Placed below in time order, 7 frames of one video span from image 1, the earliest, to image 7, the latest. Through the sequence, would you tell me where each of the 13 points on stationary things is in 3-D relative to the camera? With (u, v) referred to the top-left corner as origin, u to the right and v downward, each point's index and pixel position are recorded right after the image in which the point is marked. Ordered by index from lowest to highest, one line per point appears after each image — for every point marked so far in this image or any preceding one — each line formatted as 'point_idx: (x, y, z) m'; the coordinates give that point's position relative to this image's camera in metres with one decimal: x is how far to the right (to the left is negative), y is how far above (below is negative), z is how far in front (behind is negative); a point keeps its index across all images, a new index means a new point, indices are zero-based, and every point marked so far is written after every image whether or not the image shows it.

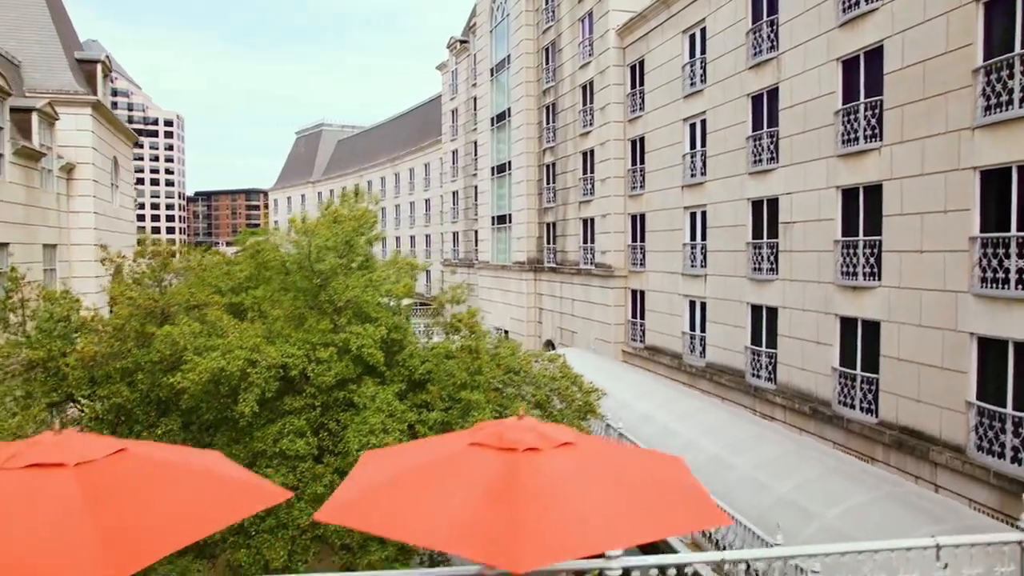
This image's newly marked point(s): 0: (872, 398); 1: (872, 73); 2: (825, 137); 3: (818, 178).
0: (+7.3, -2.2, +16.4) m
1: (+7.3, +4.4, +16.5) m
2: (+6.9, +3.4, +18.0) m
3: (+6.9, +2.5, +18.3) m
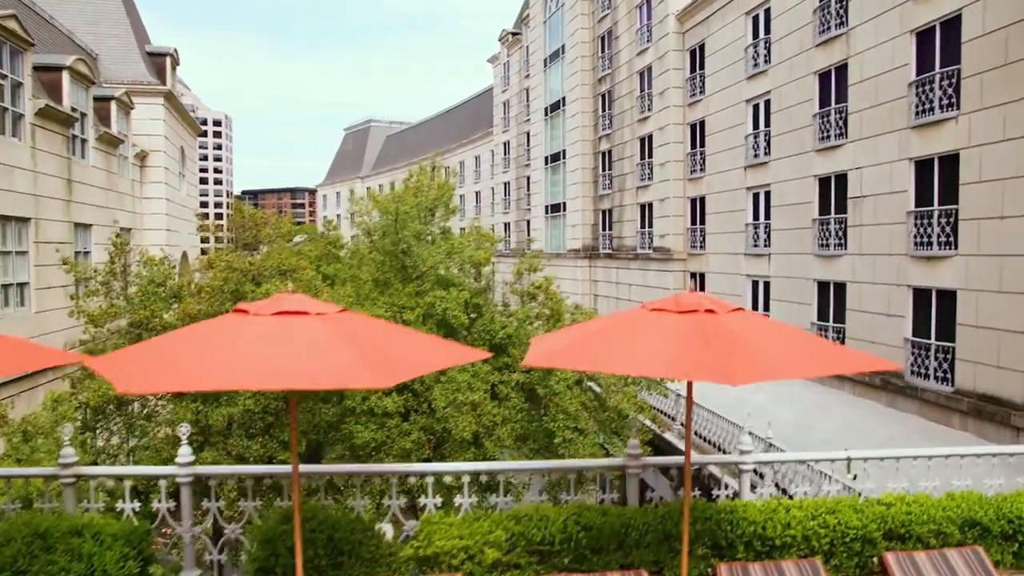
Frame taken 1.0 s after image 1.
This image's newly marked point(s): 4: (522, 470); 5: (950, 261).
0: (+8.9, -1.6, +16.5) m
1: (+8.9, +5.0, +16.5) m
2: (+8.6, +4.0, +18.0) m
3: (+8.6, +3.1, +18.3) m
4: (+0.1, -1.3, +5.7) m
5: (+8.9, +0.5, +16.3) m
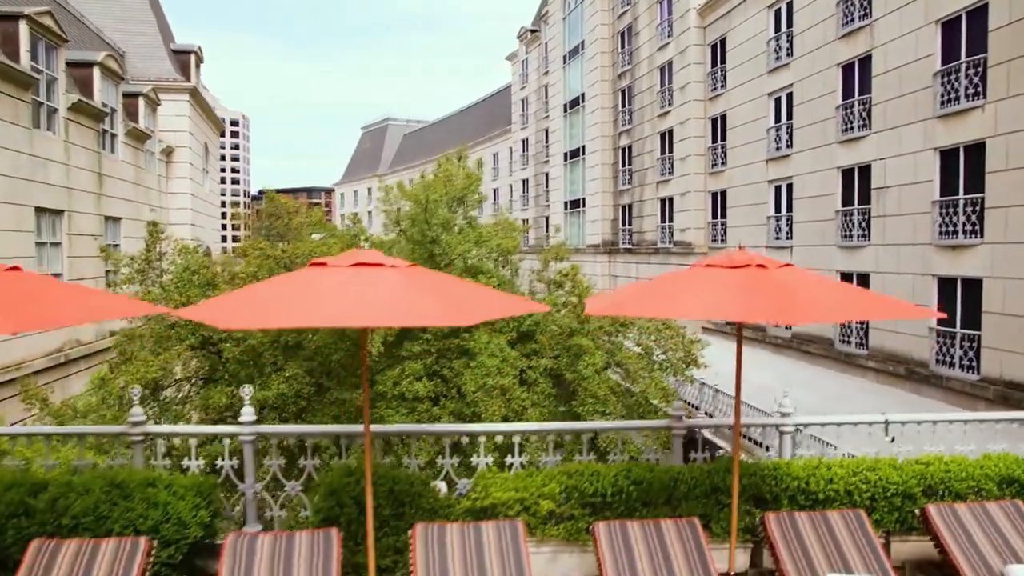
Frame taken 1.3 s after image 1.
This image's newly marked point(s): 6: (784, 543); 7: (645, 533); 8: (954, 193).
0: (+9.4, -1.4, +16.5) m
1: (+9.5, +5.2, +16.5) m
2: (+9.2, +4.2, +18.1) m
3: (+9.1, +3.3, +18.4) m
4: (+0.4, -1.0, +5.9) m
5: (+9.4, +0.8, +16.4) m
6: (+1.6, -1.5, +4.7) m
7: (+0.8, -1.4, +4.7) m
8: (+9.4, +2.0, +17.3) m
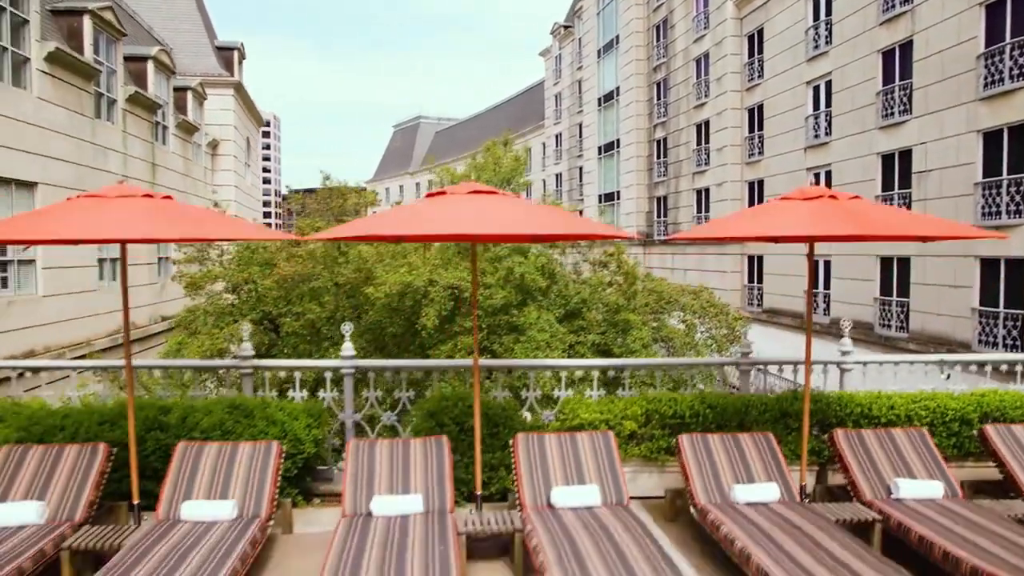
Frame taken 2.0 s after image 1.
0: (+10.4, -1.0, +16.7) m
1: (+10.5, +5.6, +16.7) m
2: (+10.2, +4.6, +18.2) m
3: (+10.2, +3.8, +18.5) m
4: (+1.1, -0.6, +6.4) m
5: (+10.4, +1.2, +16.5) m
6: (+2.2, -1.1, +5.2) m
7: (+1.4, -1.0, +5.1) m
8: (+10.4, +2.4, +17.4) m
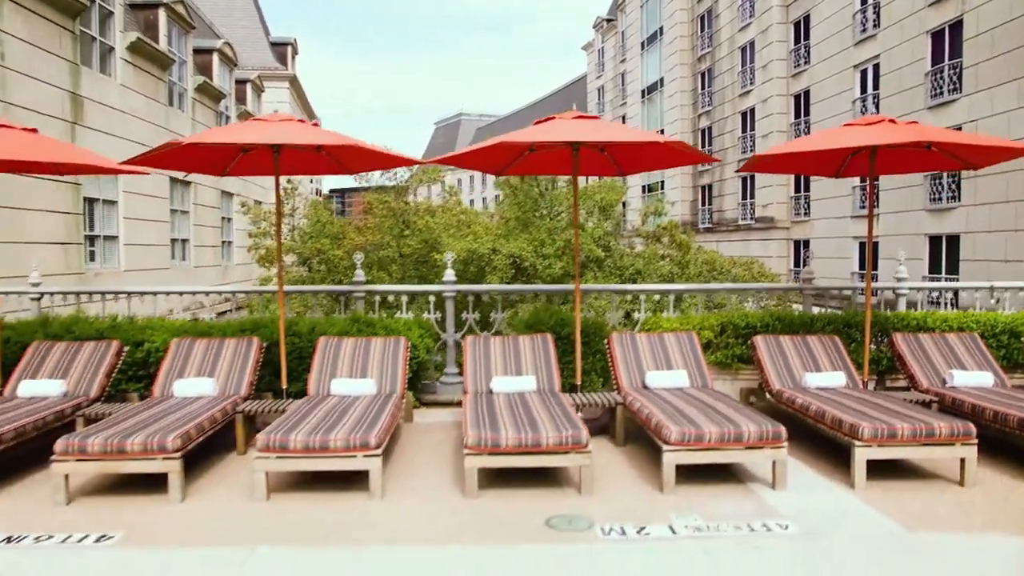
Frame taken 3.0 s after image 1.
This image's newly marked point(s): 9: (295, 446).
0: (+11.6, -0.4, +16.9) m
1: (+11.7, +6.2, +16.9) m
2: (+11.5, +5.2, +18.5) m
3: (+11.5, +4.4, +18.7) m
4: (+1.8, 0.0, +7.1) m
5: (+11.6, +1.8, +16.8) m
6: (+2.9, -0.5, +5.8) m
7: (+2.0, -0.4, +5.8) m
8: (+11.7, +3.0, +17.6) m
9: (-1.1, -0.8, +4.1) m
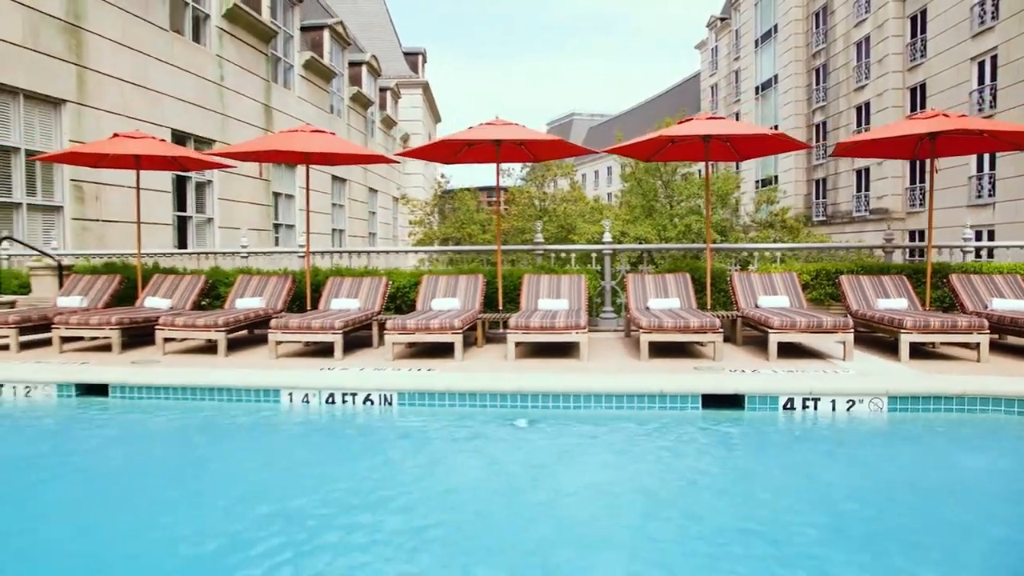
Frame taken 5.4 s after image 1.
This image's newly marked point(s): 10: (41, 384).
0: (+14.5, 0.0, +17.6) m
1: (+14.5, +6.6, +17.6) m
2: (+14.6, +5.6, +19.2) m
3: (+14.6, +4.8, +19.4) m
4: (+3.4, +0.5, +9.1) m
5: (+14.4, +2.2, +17.5) m
6: (+4.3, 0.0, +7.7) m
7: (+3.5, 0.0, +7.8) m
8: (+14.6, +3.4, +18.3) m
9: (+0.2, -0.3, +6.6) m
10: (-3.7, -0.7, +6.3) m
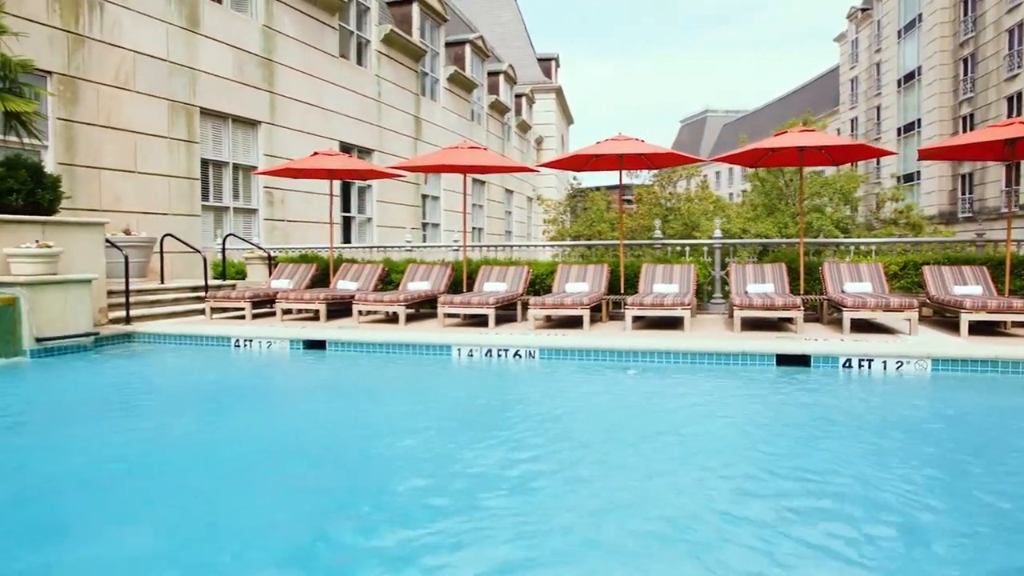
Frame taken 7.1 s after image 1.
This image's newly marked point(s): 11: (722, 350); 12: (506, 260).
0: (+17.2, +0.1, +16.7) m
1: (+17.4, +6.7, +16.7) m
2: (+17.6, +5.7, +18.2) m
3: (+17.7, +4.8, +18.5) m
4: (+5.0, +0.6, +10.2) m
5: (+17.2, +2.2, +16.6) m
6: (+5.6, +0.1, +8.6) m
7: (+4.8, +0.2, +8.9) m
8: (+17.5, +3.5, +17.4) m
9: (+1.4, -0.1, +8.2) m
10: (-2.5, -0.5, +8.5) m
11: (+1.8, -0.5, +7.1) m
12: (-0.1, +0.4, +11.4) m
